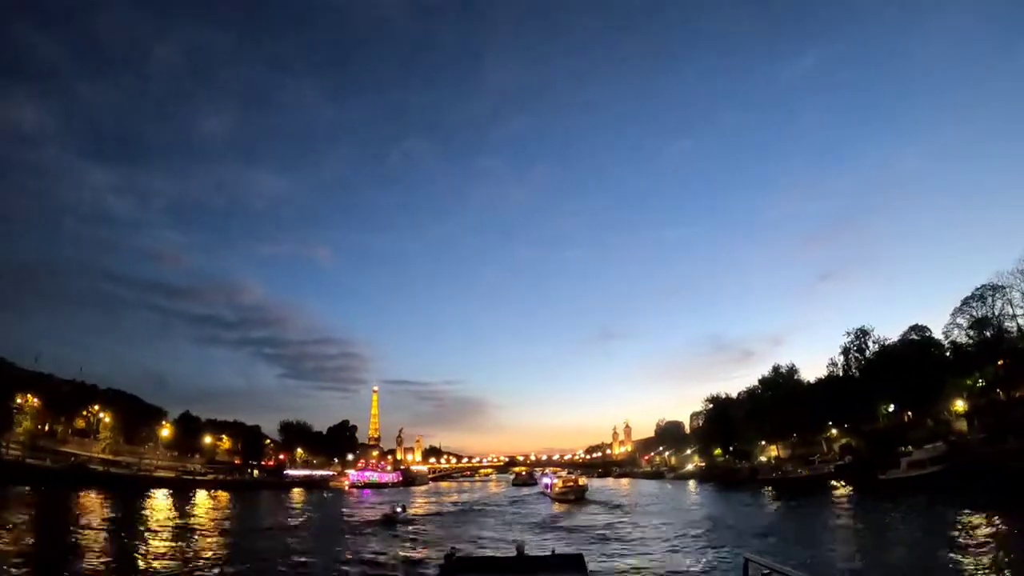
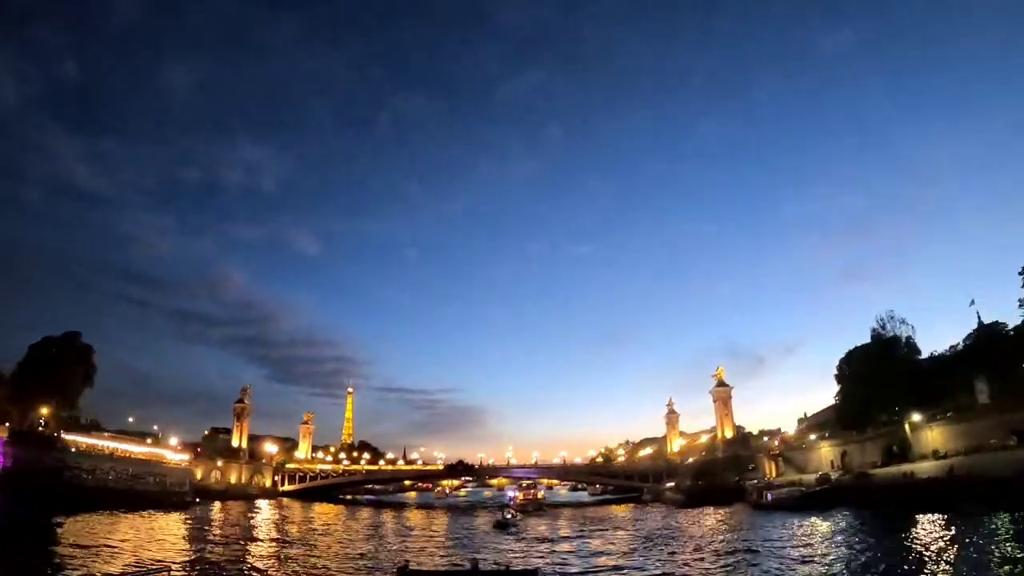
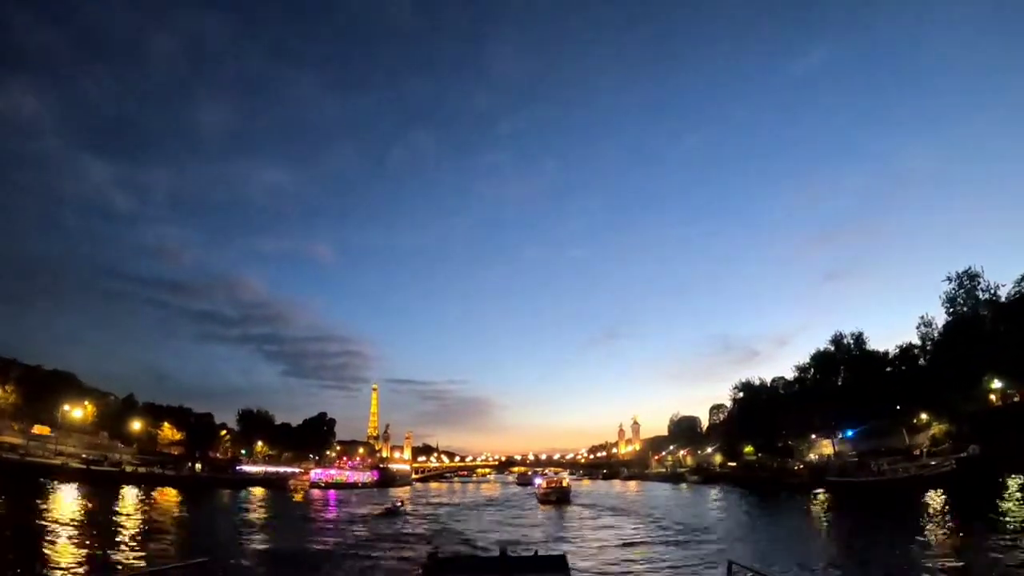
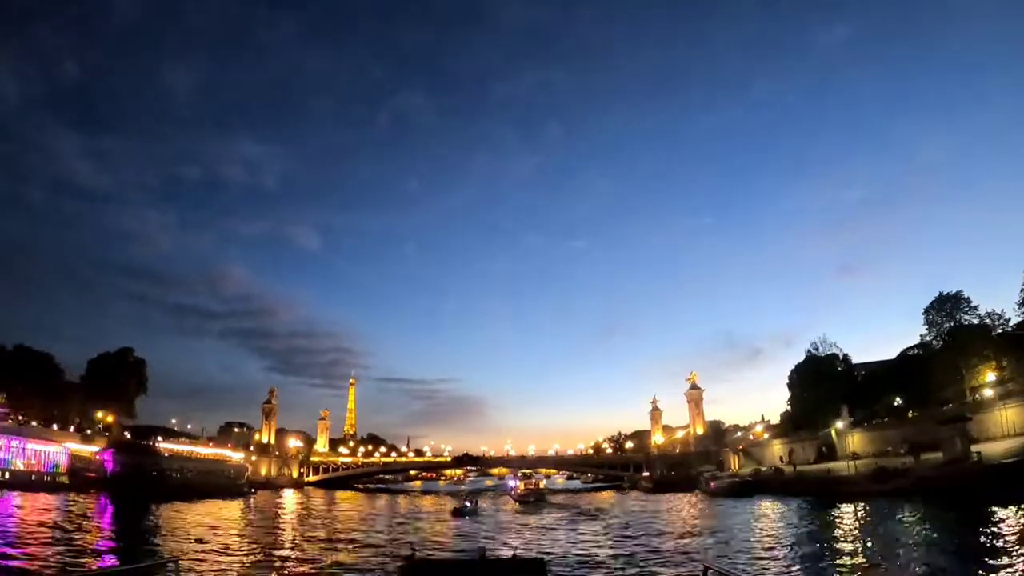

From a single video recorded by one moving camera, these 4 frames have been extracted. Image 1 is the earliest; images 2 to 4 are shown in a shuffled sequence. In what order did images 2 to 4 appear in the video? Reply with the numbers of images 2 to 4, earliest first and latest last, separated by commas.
3, 4, 2
